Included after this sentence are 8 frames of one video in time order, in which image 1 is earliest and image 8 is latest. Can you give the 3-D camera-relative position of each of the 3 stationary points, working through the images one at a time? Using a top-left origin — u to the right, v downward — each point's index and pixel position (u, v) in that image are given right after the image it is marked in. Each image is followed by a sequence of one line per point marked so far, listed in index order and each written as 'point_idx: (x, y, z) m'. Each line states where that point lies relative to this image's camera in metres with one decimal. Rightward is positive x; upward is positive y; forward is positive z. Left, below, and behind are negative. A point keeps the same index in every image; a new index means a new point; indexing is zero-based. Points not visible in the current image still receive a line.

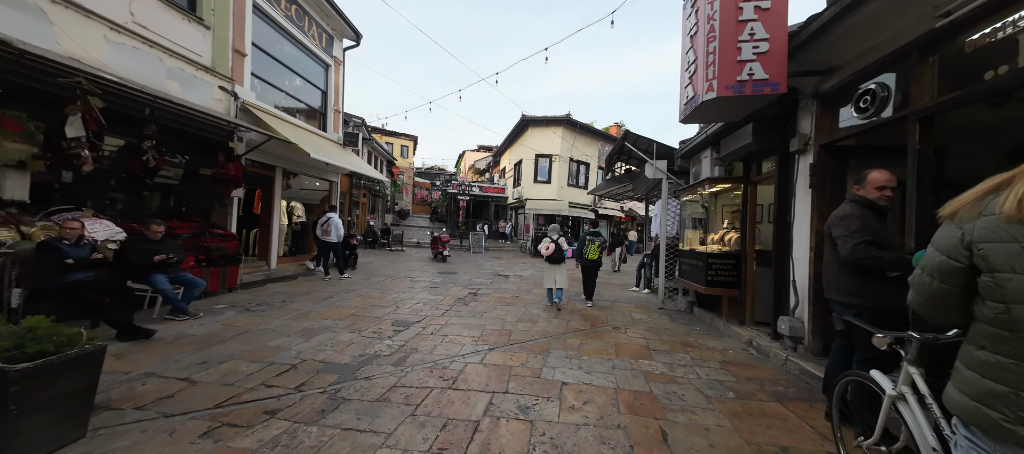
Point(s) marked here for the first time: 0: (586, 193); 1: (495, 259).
0: (+4.7, +2.1, +18.5) m
1: (-0.7, -1.5, +13.5) m
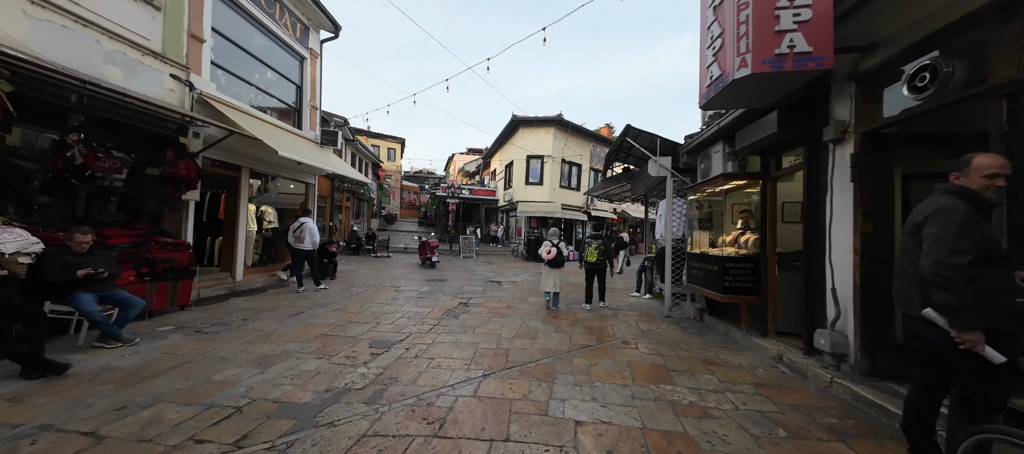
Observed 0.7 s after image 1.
0: (+4.1, +2.0, +18.1) m
1: (-1.1, -1.6, +13.0) m
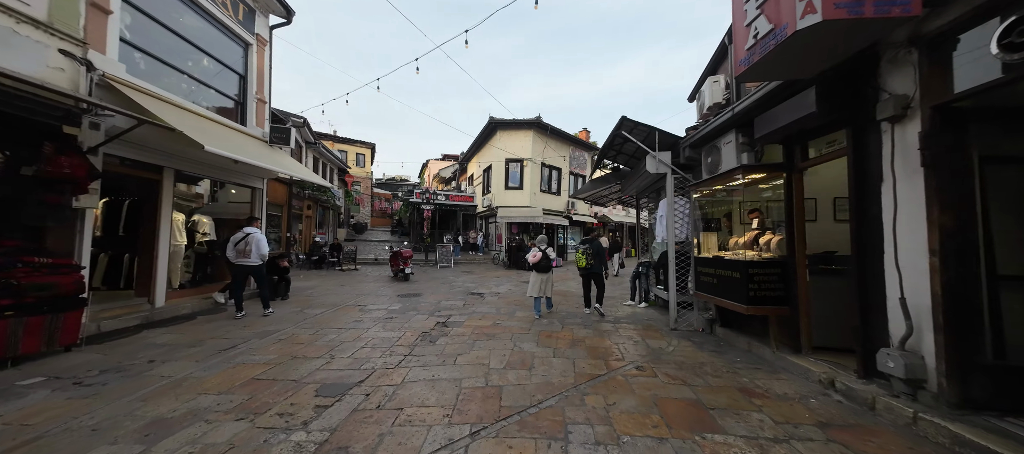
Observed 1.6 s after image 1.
0: (+2.8, +1.6, +17.7) m
1: (-1.9, -1.9, +12.1) m
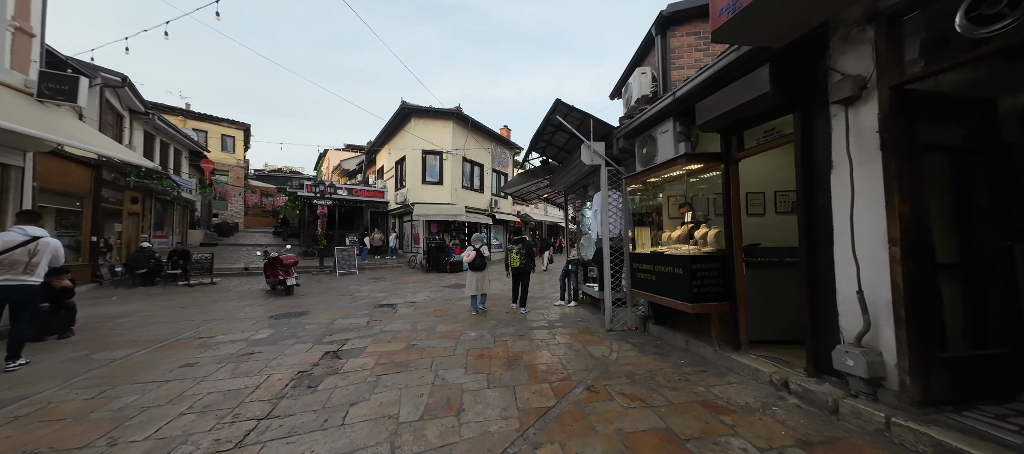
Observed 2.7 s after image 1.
0: (-1.8, +1.7, +17.0) m
1: (-4.8, -1.9, +10.3) m
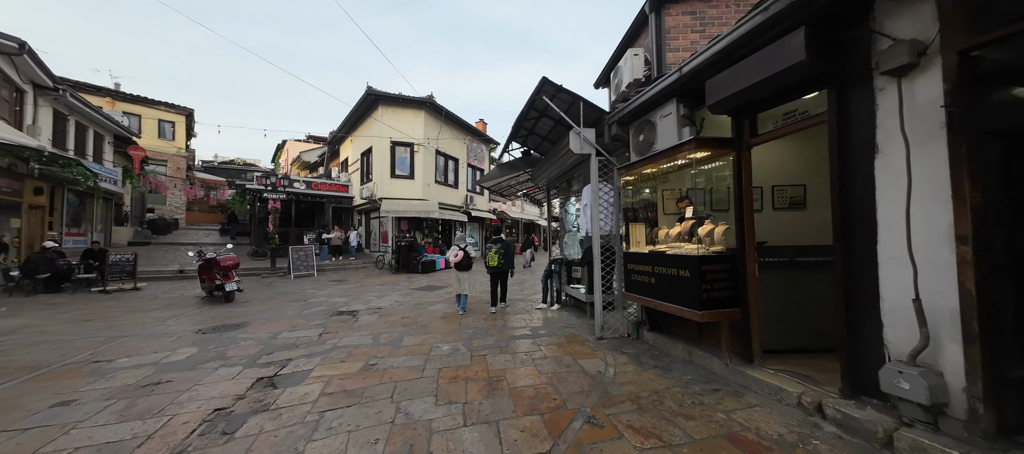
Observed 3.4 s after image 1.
0: (-3.1, +1.8, +16.2) m
1: (-5.6, -1.8, +9.3) m
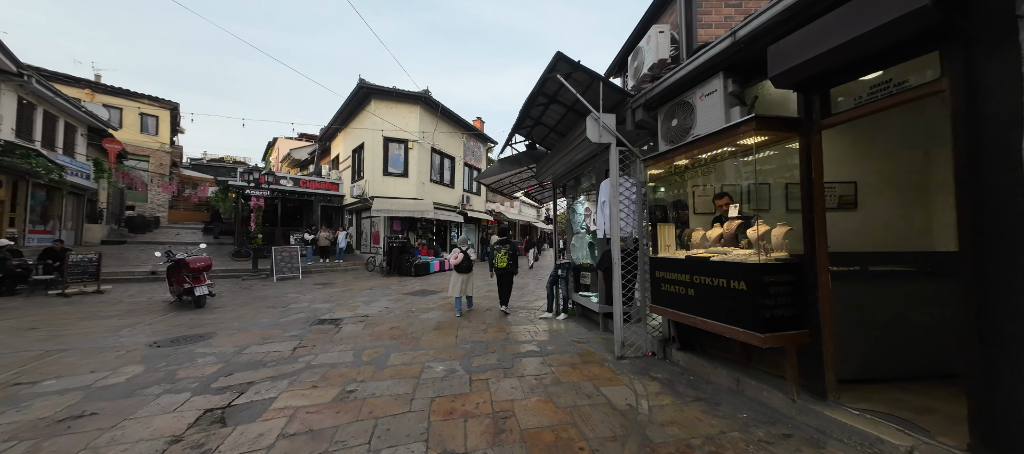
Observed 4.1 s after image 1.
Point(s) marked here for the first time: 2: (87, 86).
0: (-3.2, +1.8, +15.6) m
1: (-5.6, -1.8, +8.7) m
2: (-22.4, +7.4, +15.7) m
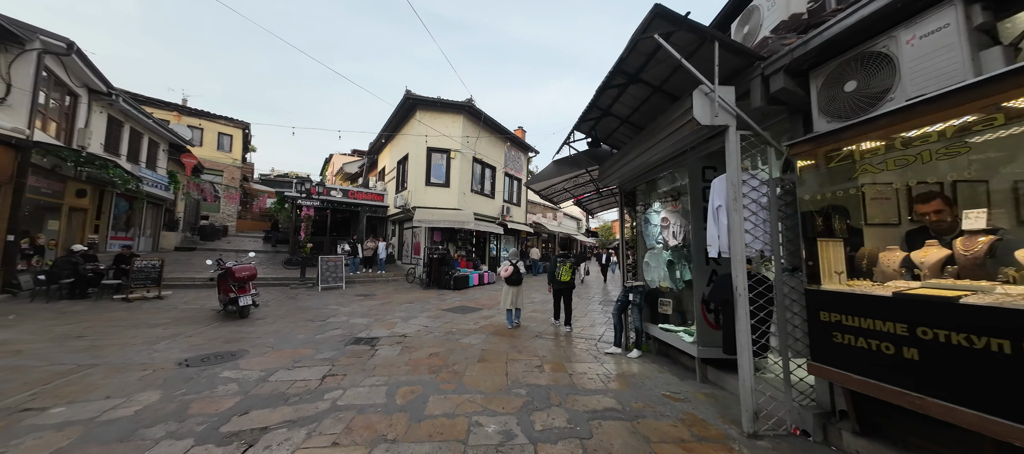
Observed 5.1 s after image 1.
0: (-1.1, +1.2, +15.1) m
1: (-4.3, -2.0, +8.4) m
2: (-20.0, +7.0, +17.7) m
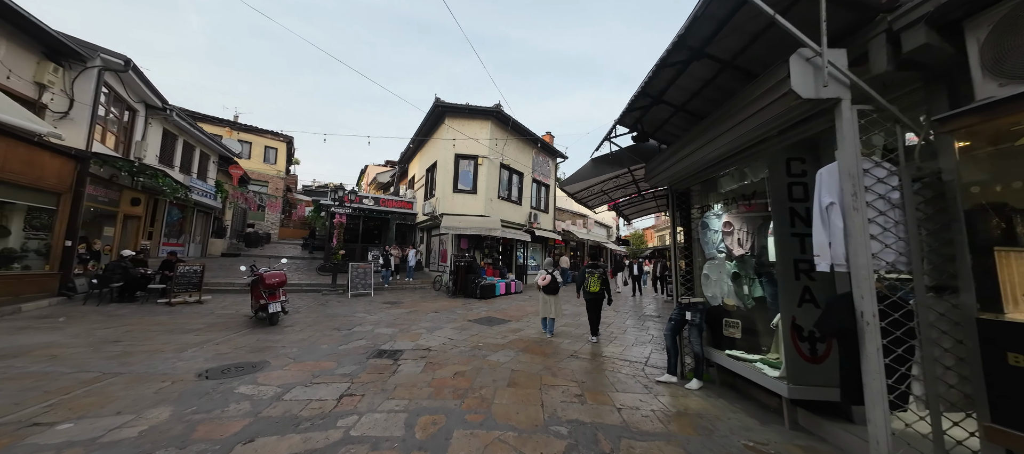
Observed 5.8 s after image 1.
0: (+0.4, +0.8, +14.7) m
1: (-3.5, -2.2, +8.2) m
2: (-18.2, +6.5, +19.2) m
